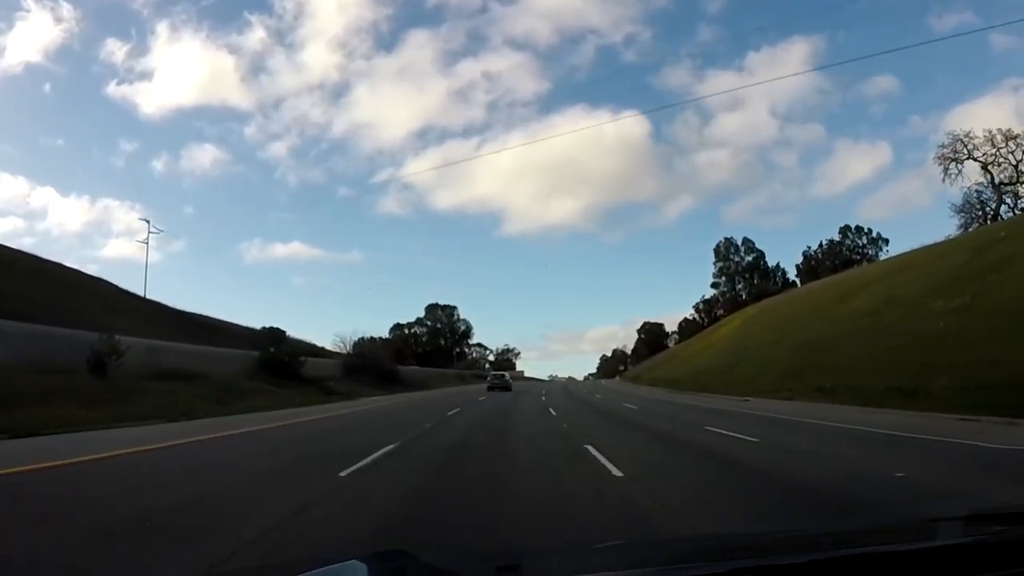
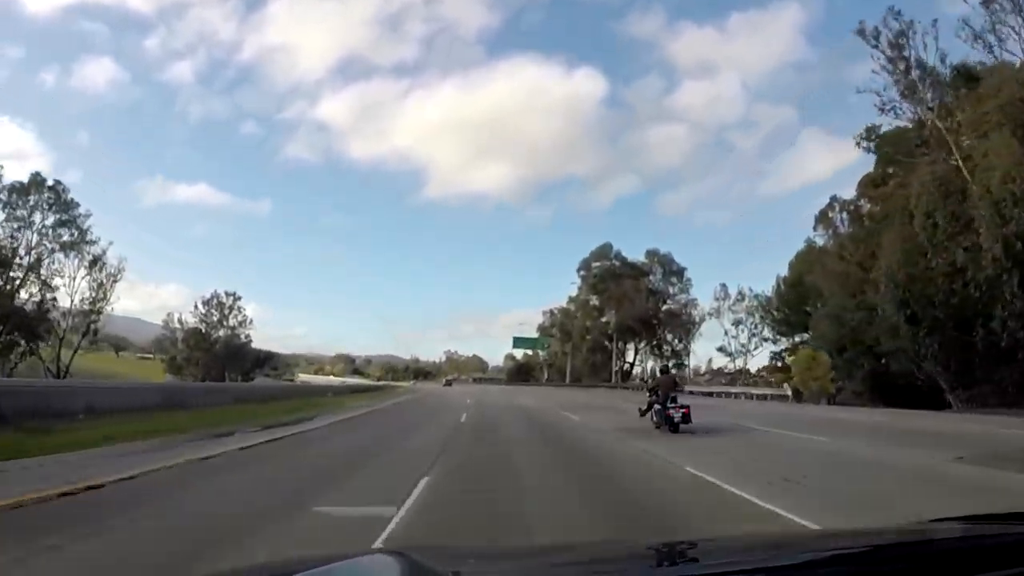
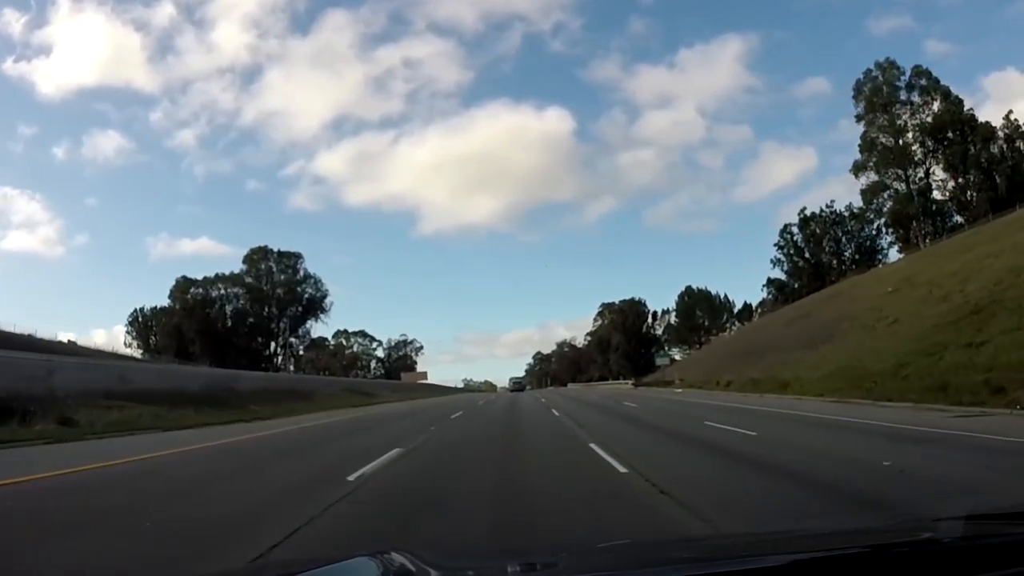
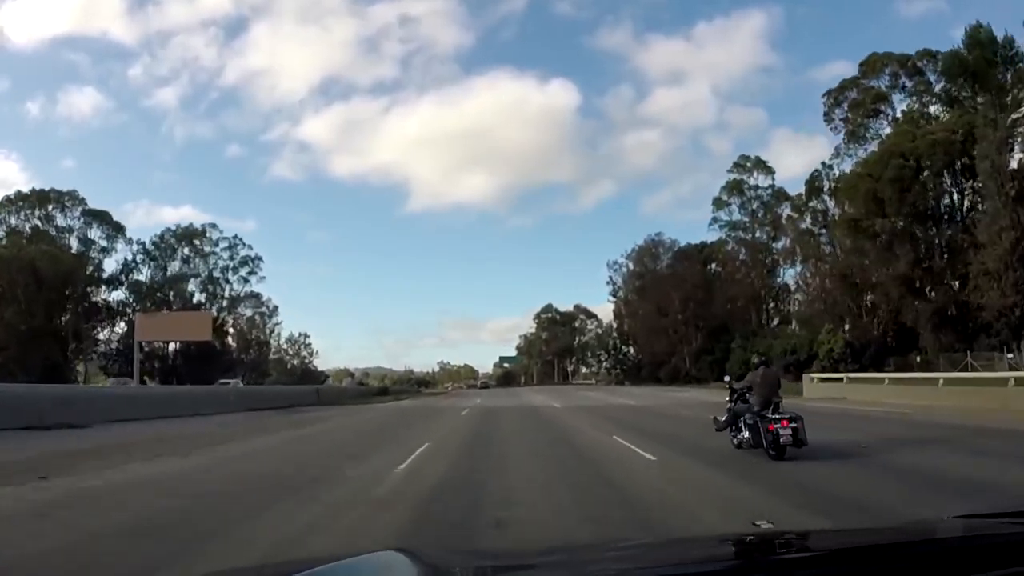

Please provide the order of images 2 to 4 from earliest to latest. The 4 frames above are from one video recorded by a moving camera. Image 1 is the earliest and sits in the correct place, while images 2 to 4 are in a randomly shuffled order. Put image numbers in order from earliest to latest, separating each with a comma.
3, 4, 2
